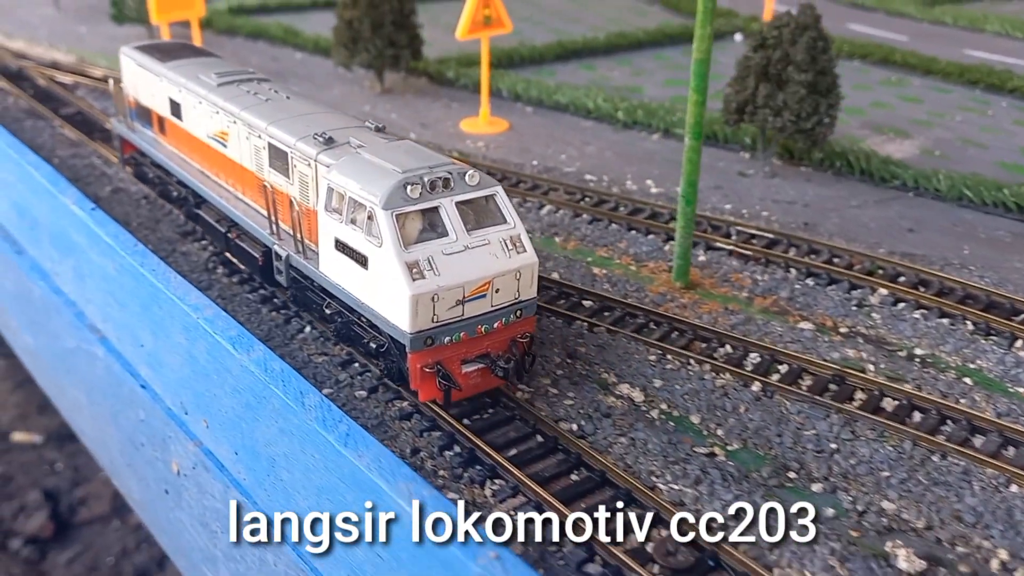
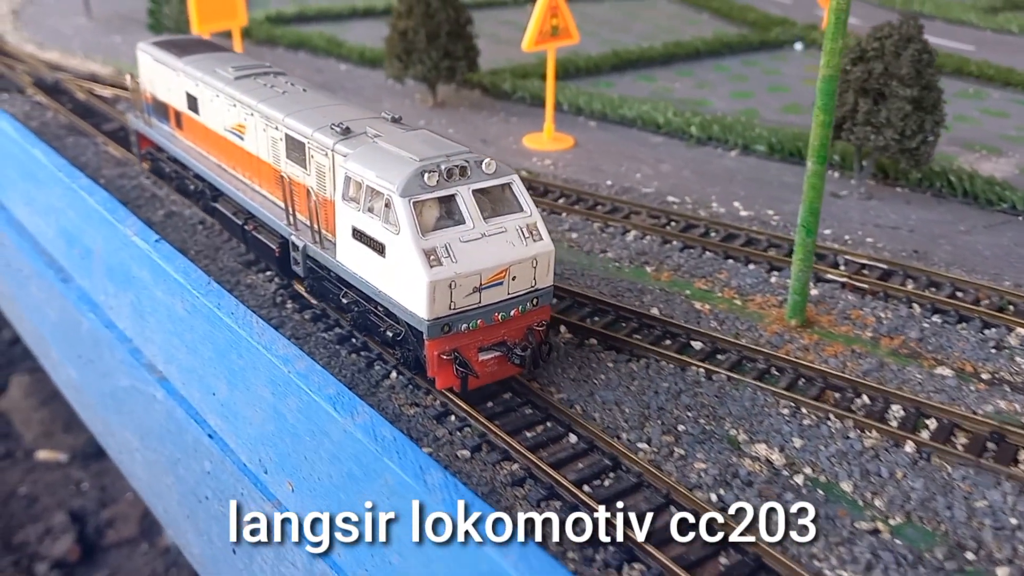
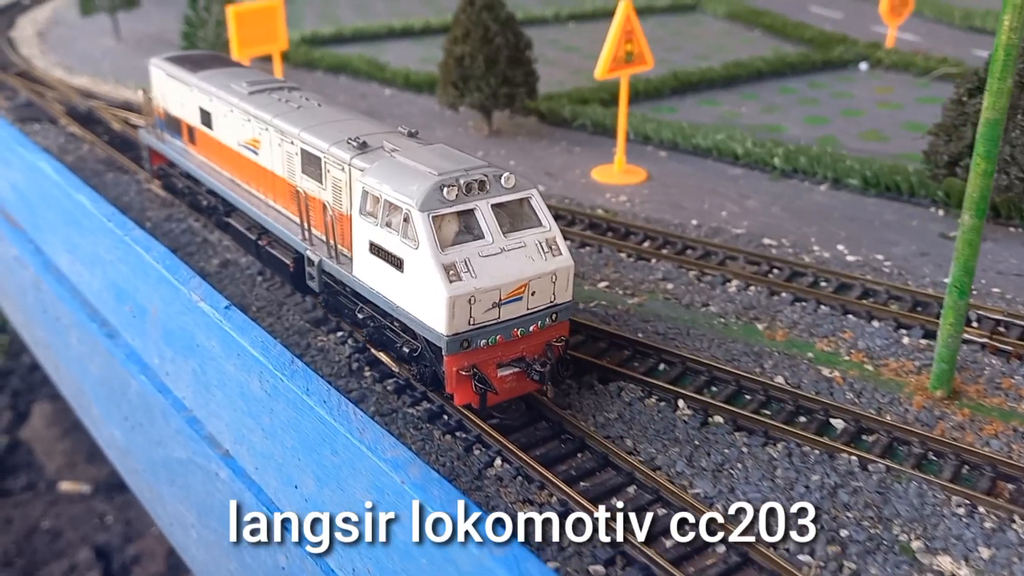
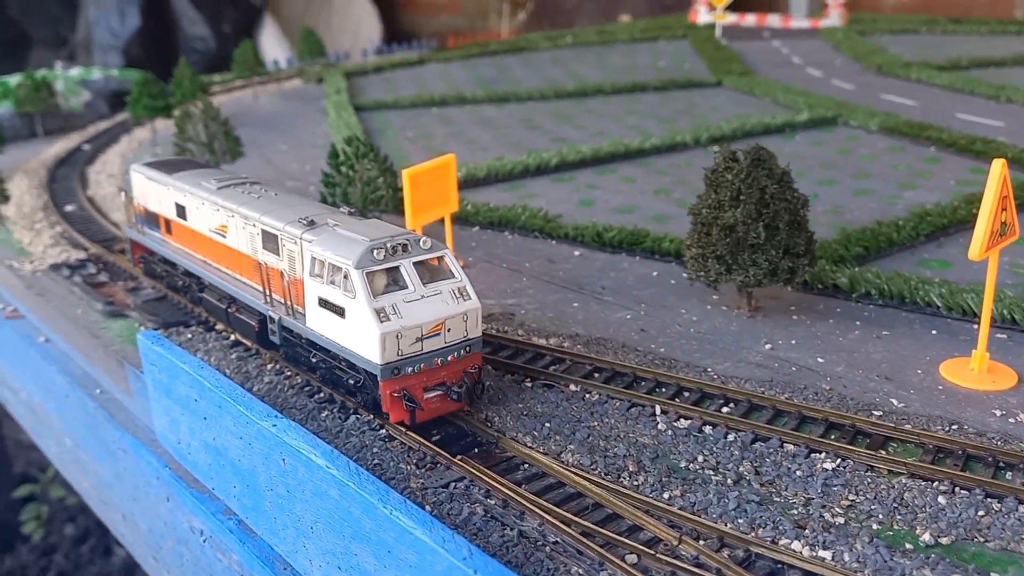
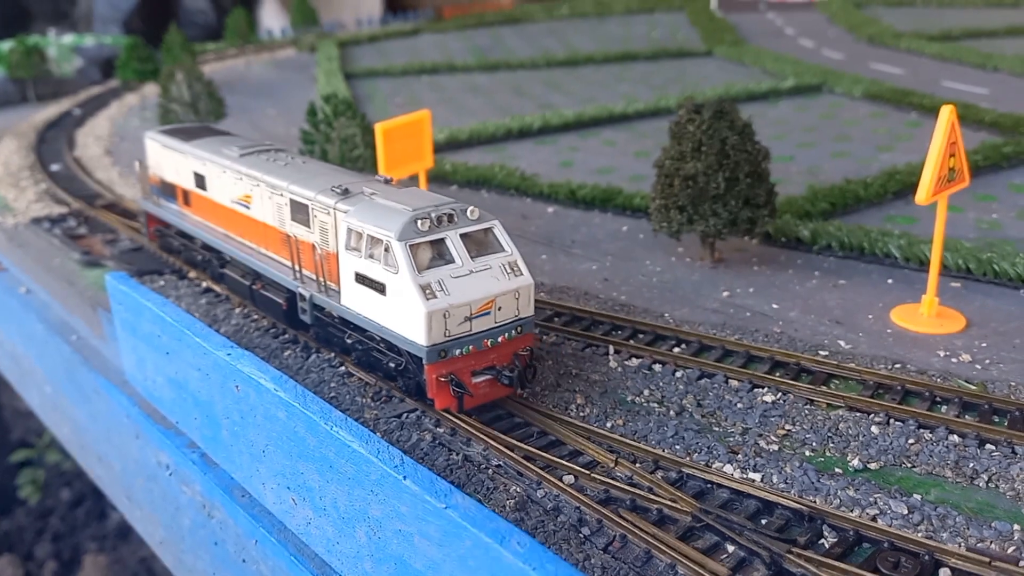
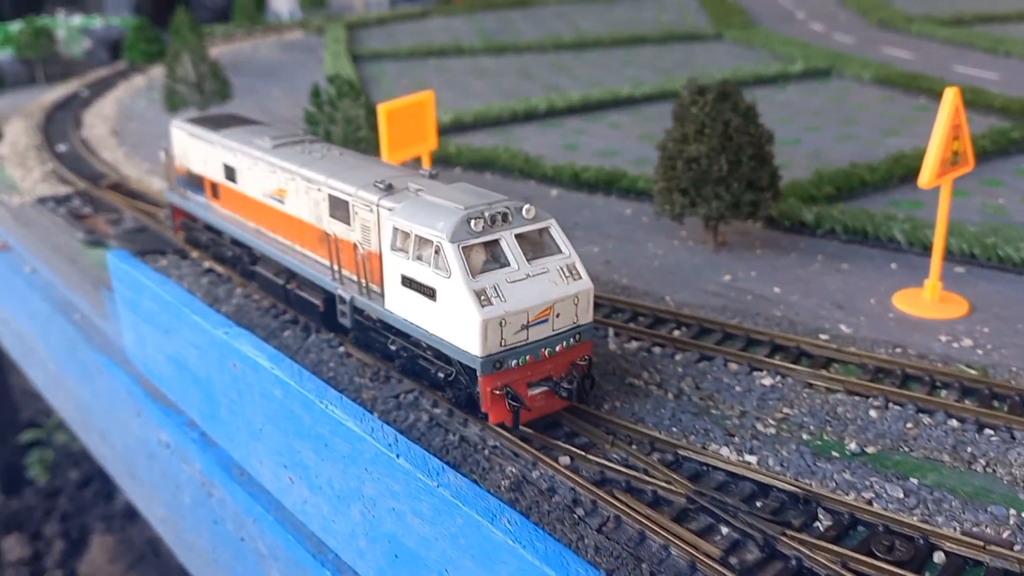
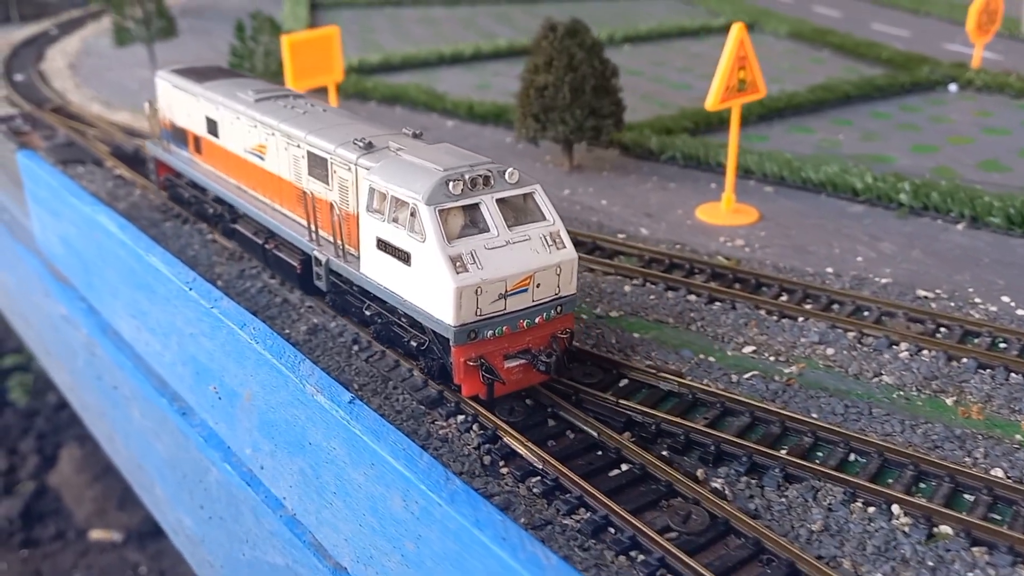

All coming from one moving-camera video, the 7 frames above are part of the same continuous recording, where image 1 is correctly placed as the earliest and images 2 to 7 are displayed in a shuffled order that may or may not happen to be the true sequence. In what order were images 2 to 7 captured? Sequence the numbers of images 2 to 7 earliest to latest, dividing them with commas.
2, 3, 7, 6, 5, 4
